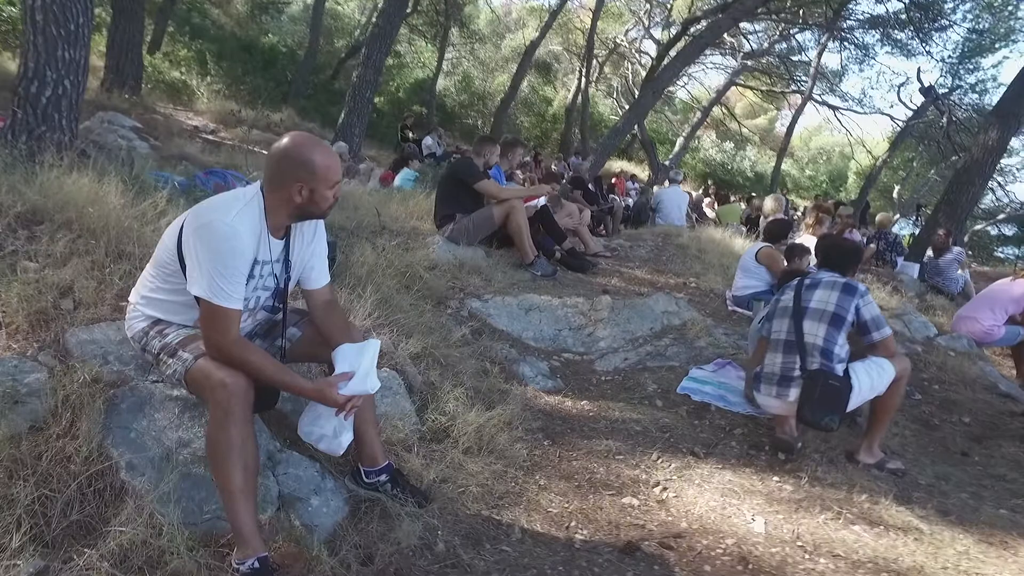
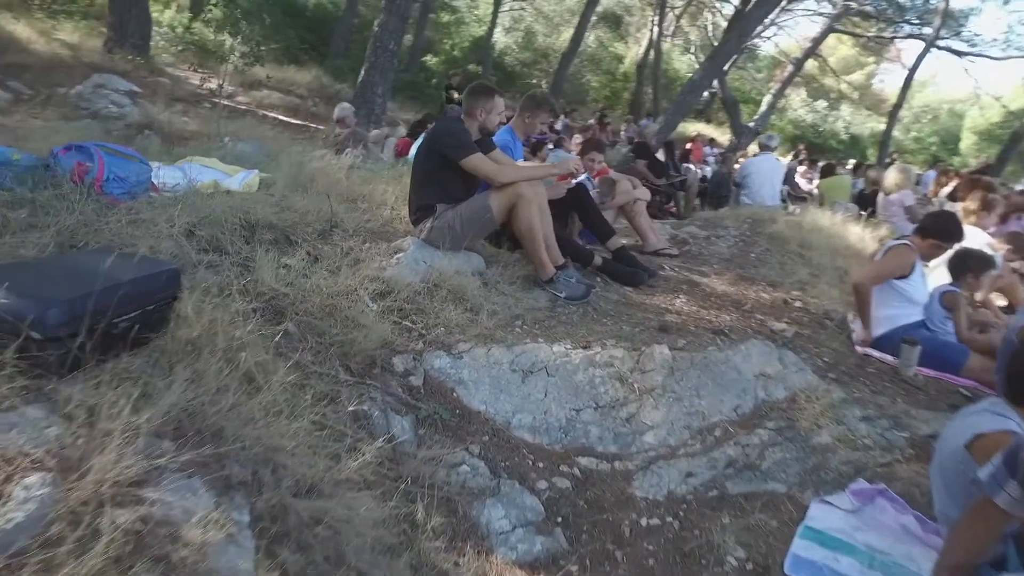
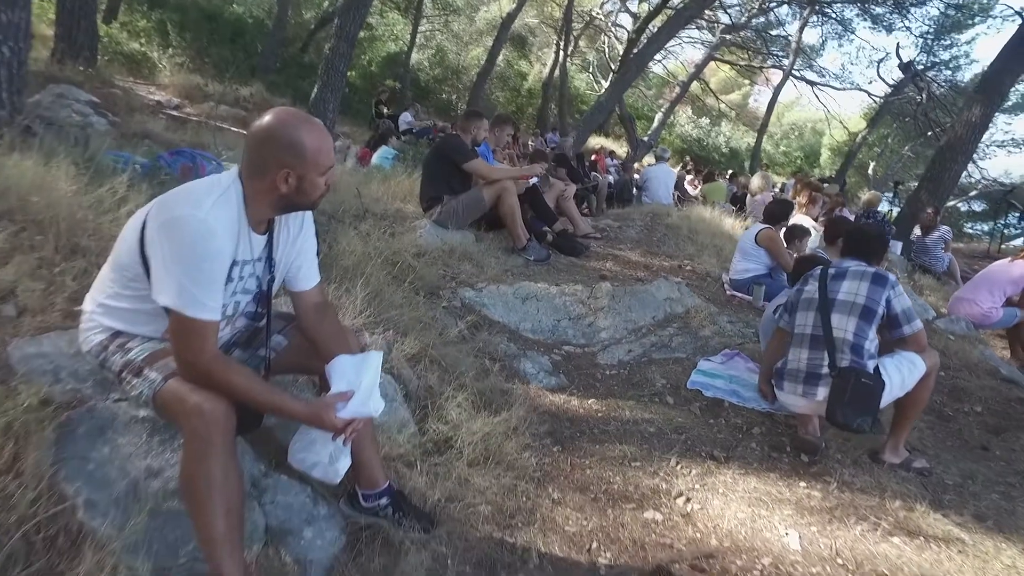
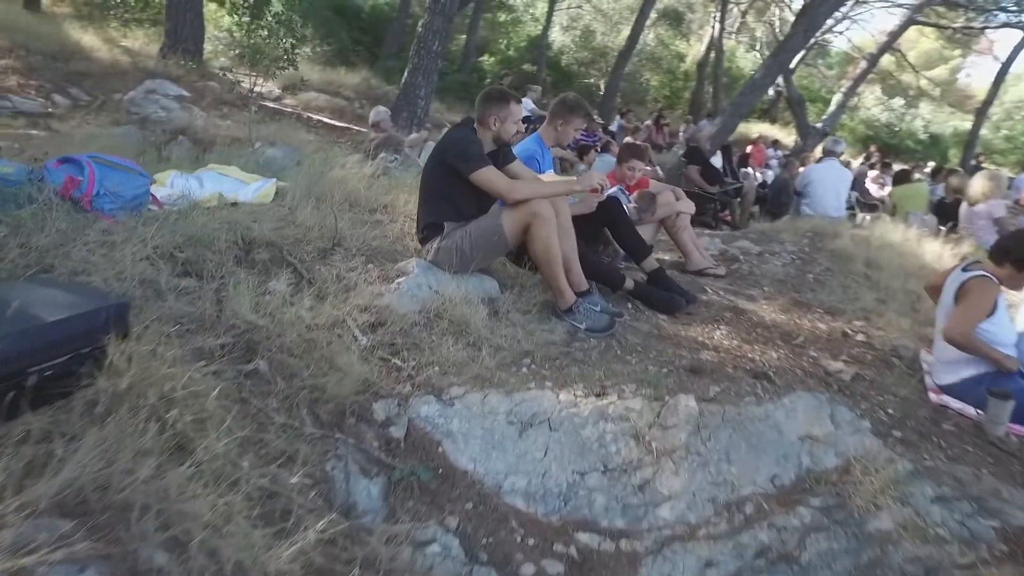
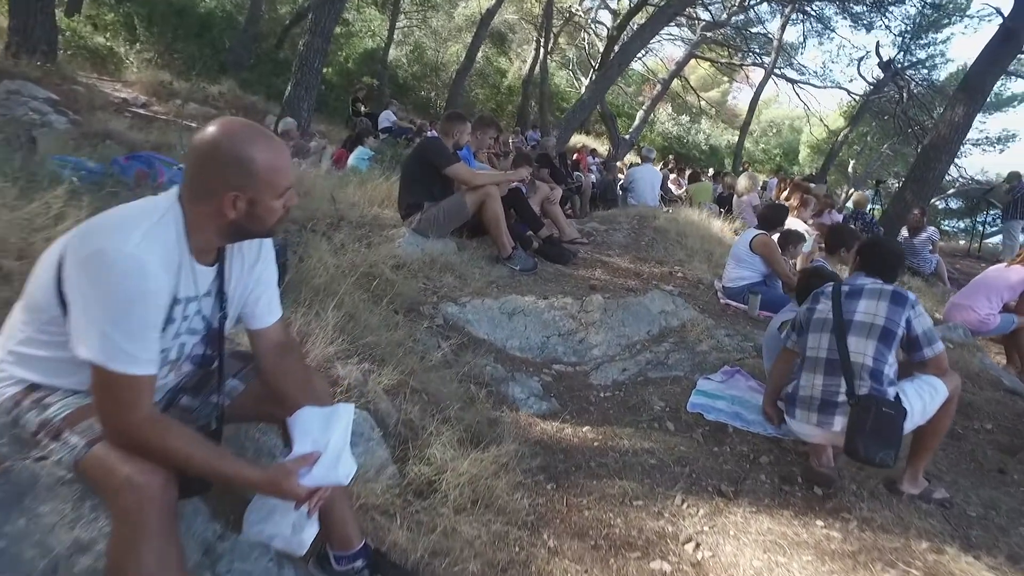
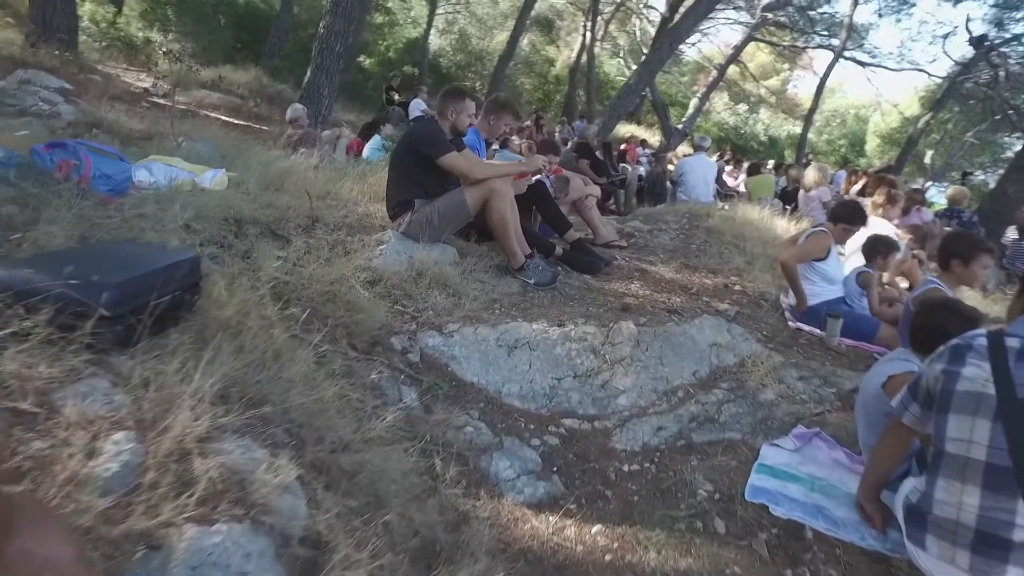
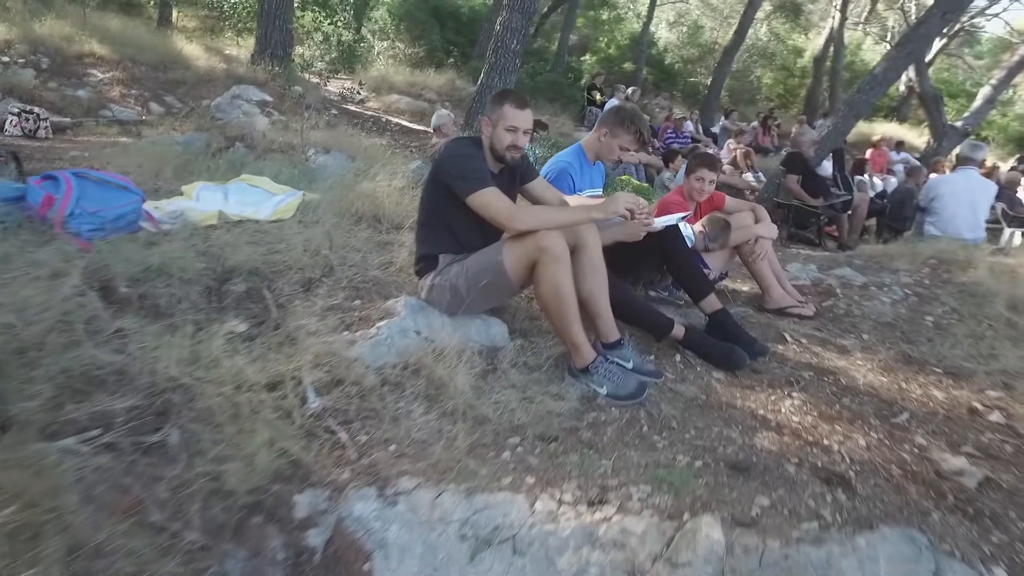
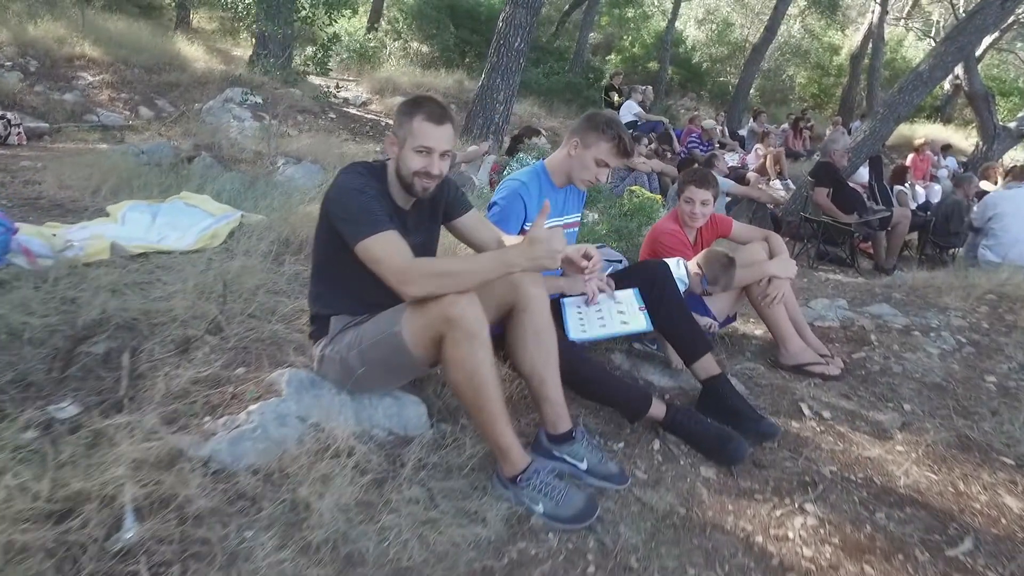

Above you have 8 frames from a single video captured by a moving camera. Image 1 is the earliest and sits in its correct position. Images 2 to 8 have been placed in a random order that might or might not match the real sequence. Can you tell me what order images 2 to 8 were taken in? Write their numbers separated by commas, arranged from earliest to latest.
3, 5, 6, 2, 4, 7, 8
